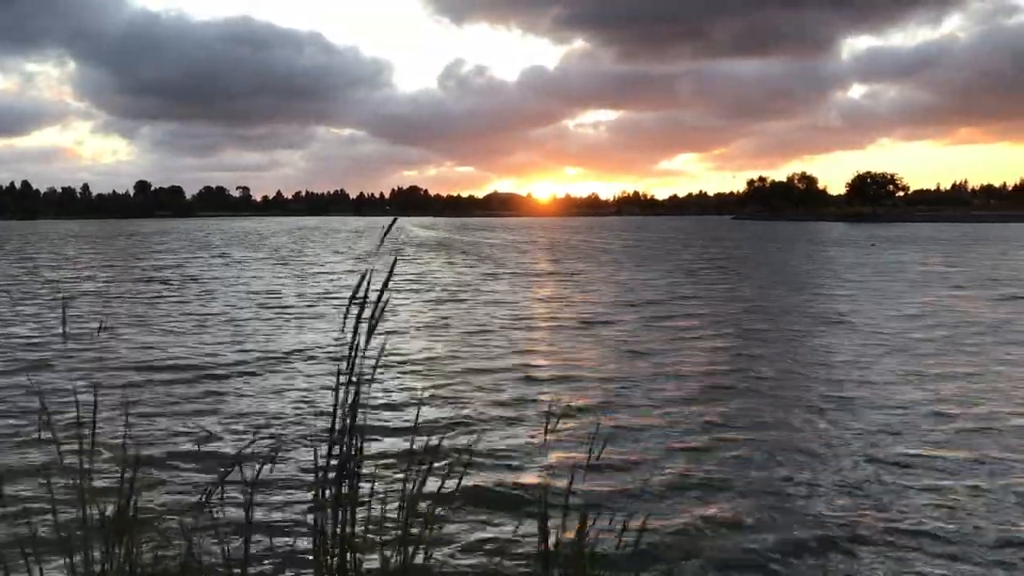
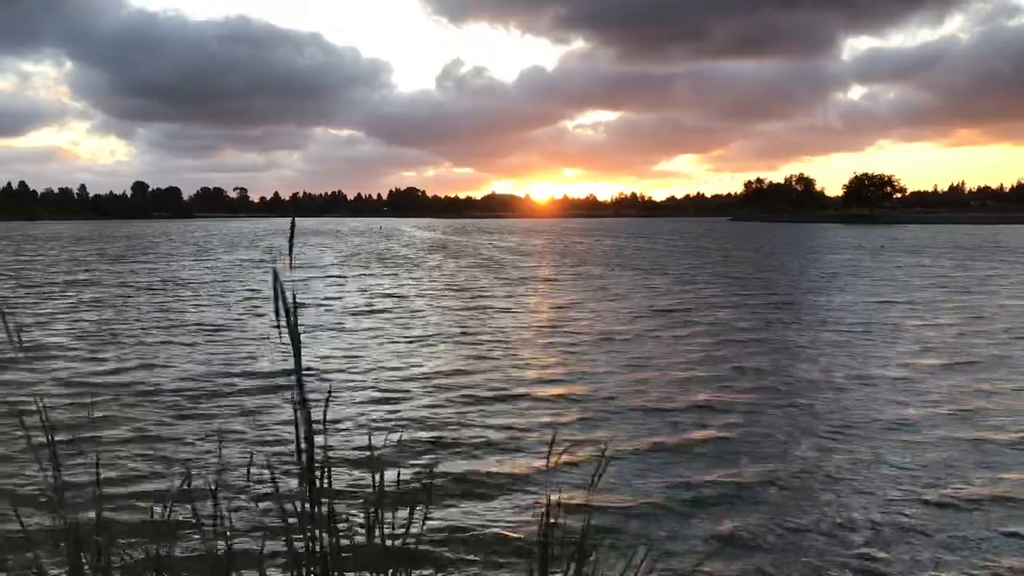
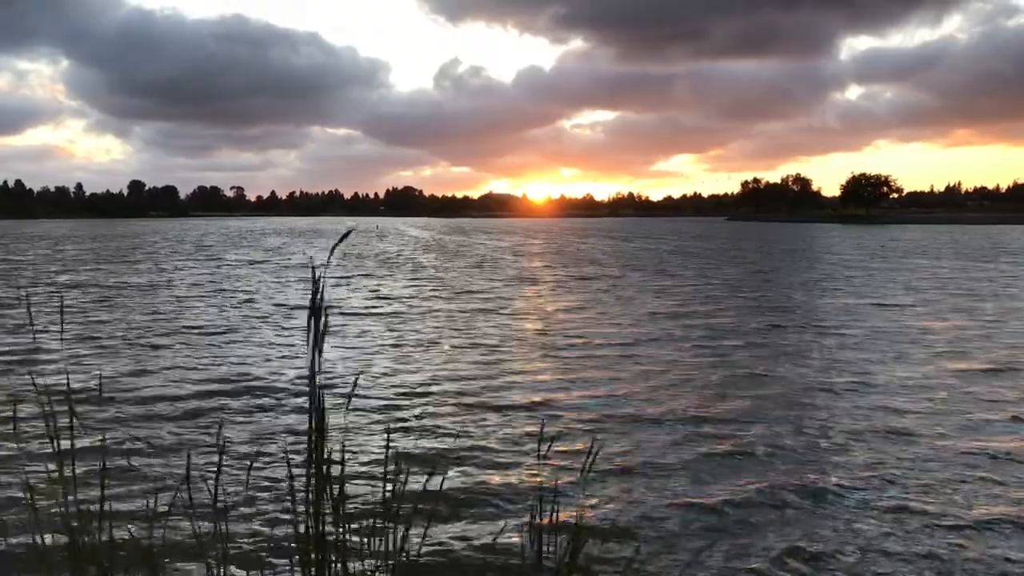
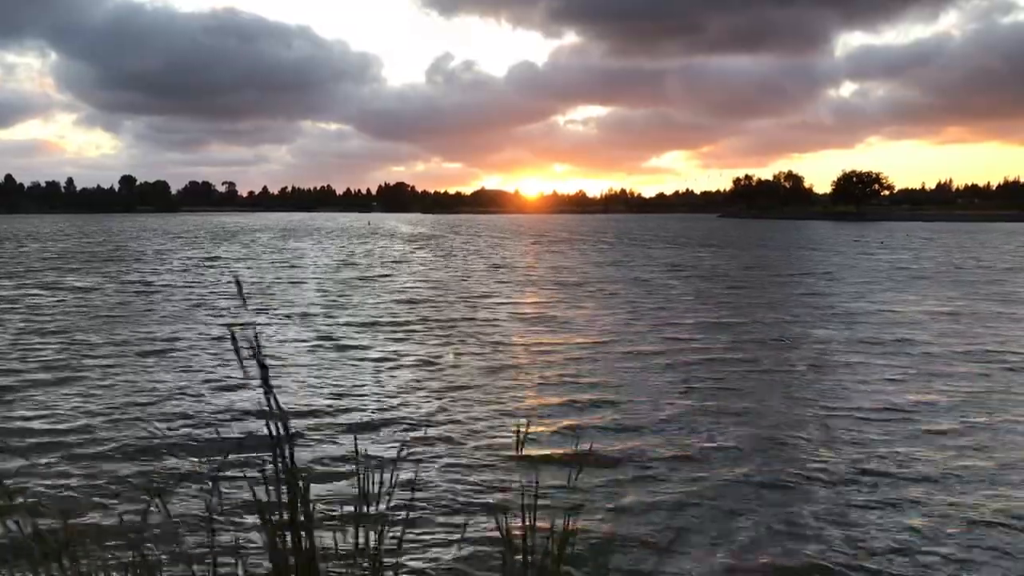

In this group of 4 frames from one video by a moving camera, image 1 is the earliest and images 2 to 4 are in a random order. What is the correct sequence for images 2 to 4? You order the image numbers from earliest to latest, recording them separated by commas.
2, 3, 4
